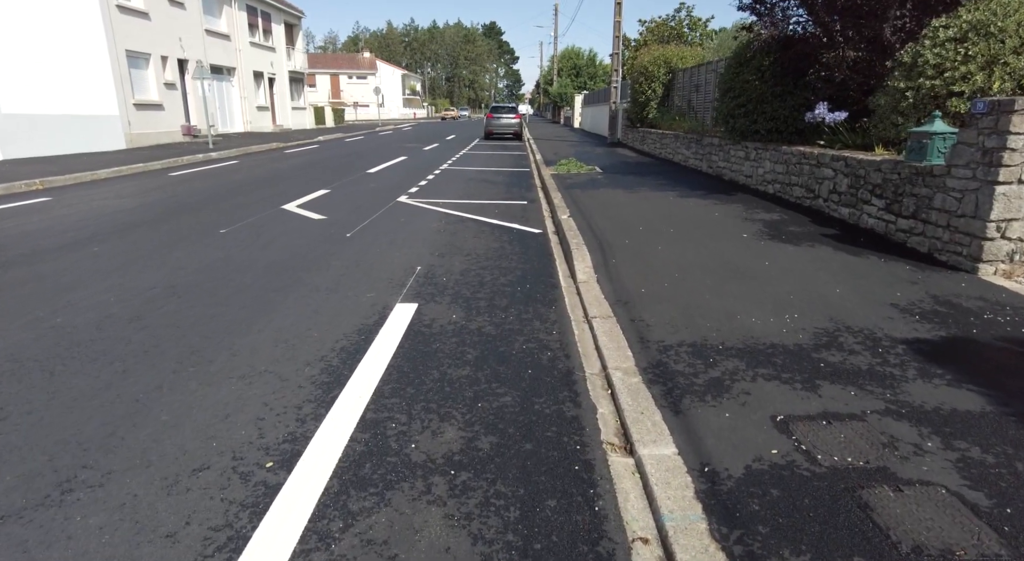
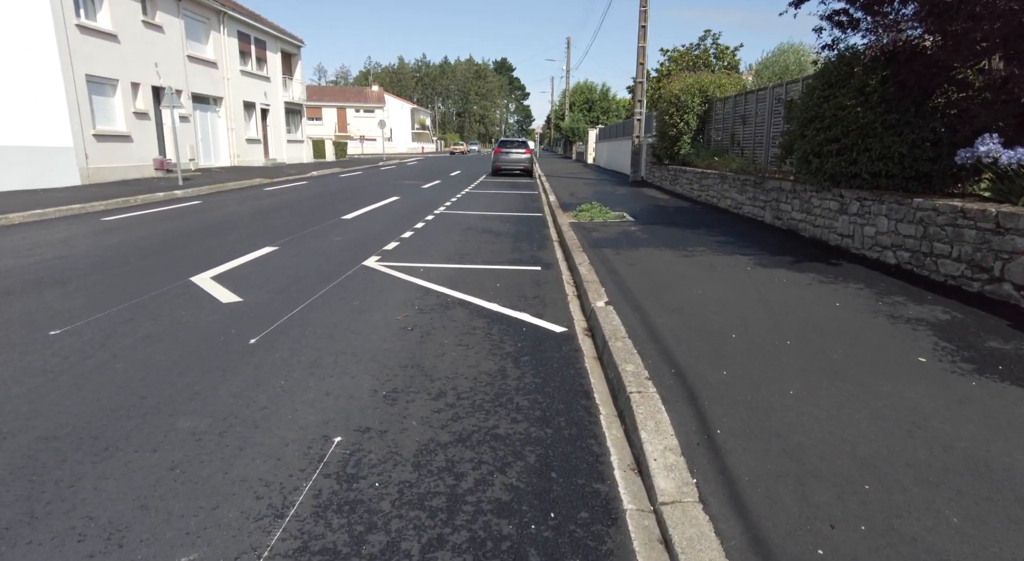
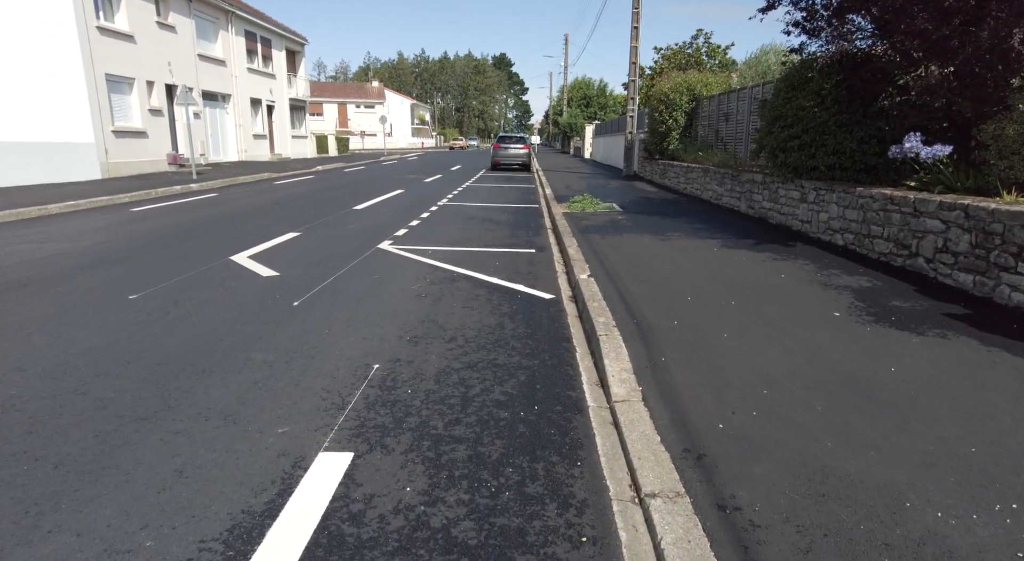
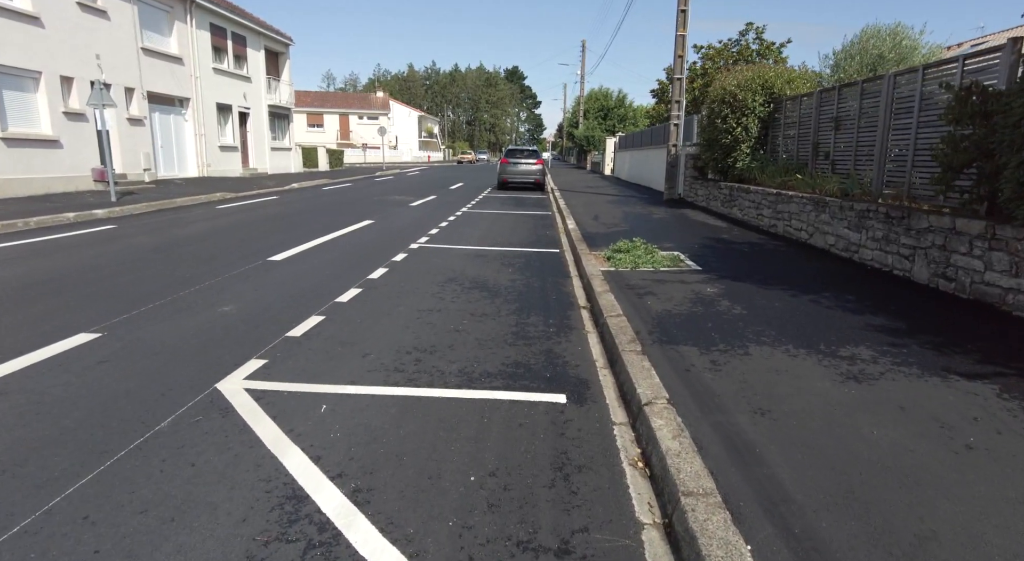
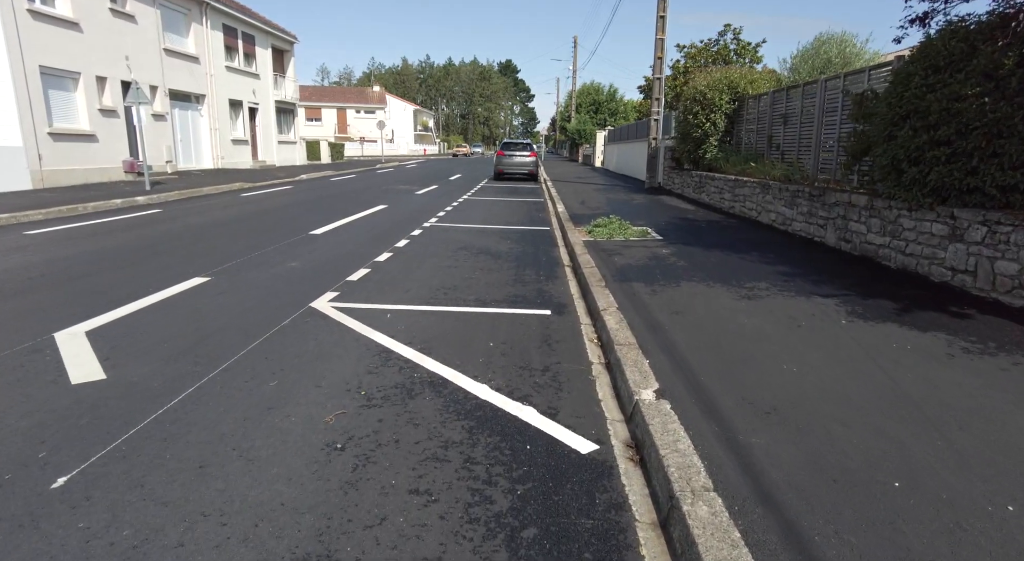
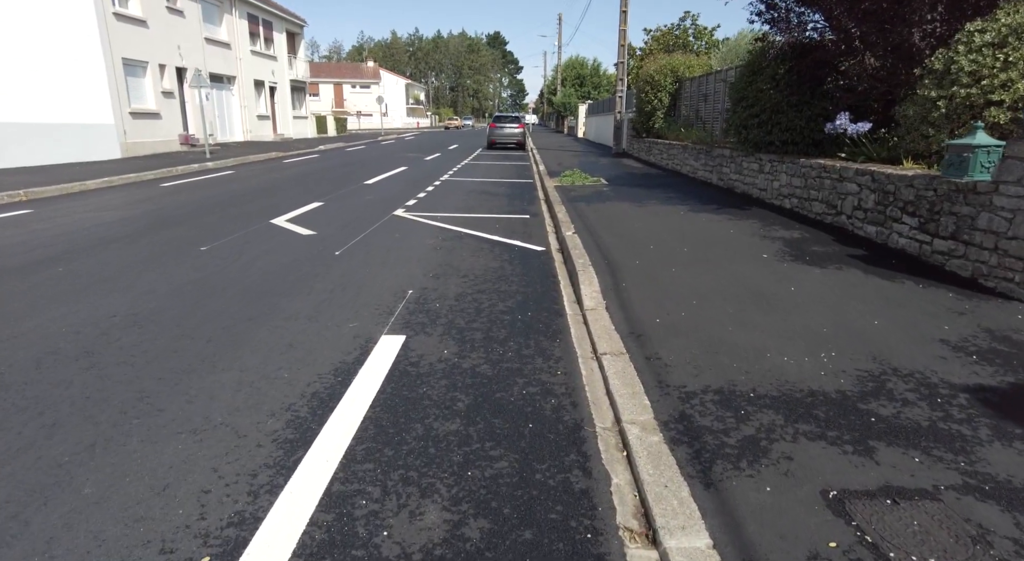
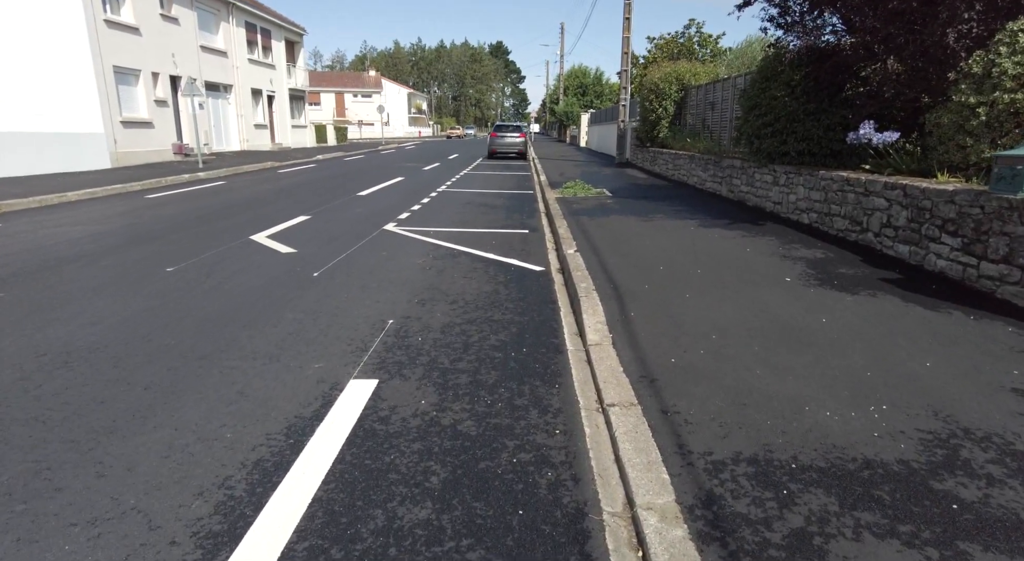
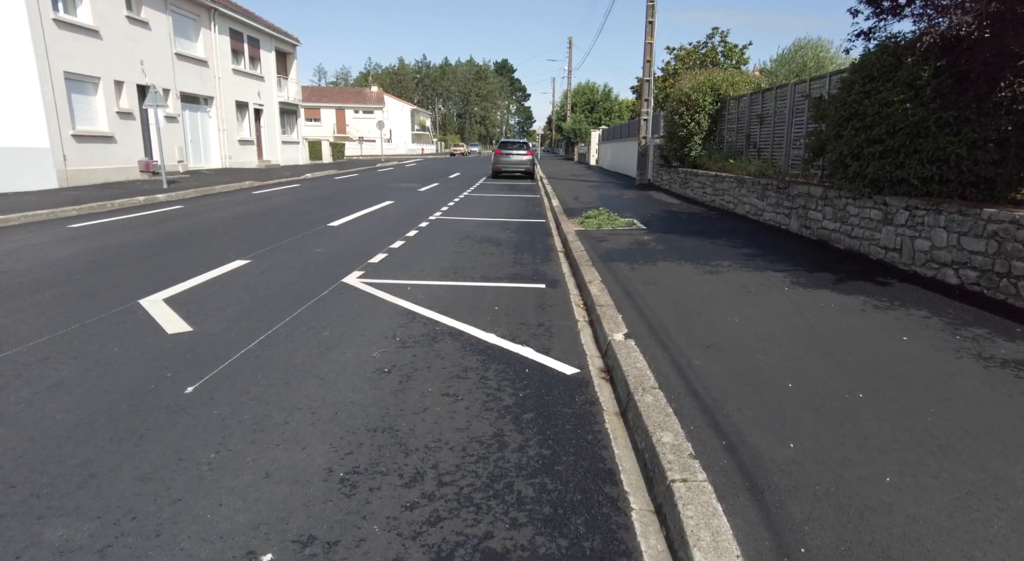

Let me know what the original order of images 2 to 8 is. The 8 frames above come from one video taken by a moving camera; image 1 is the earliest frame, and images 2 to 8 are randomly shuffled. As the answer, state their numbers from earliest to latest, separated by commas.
6, 7, 3, 2, 8, 5, 4
